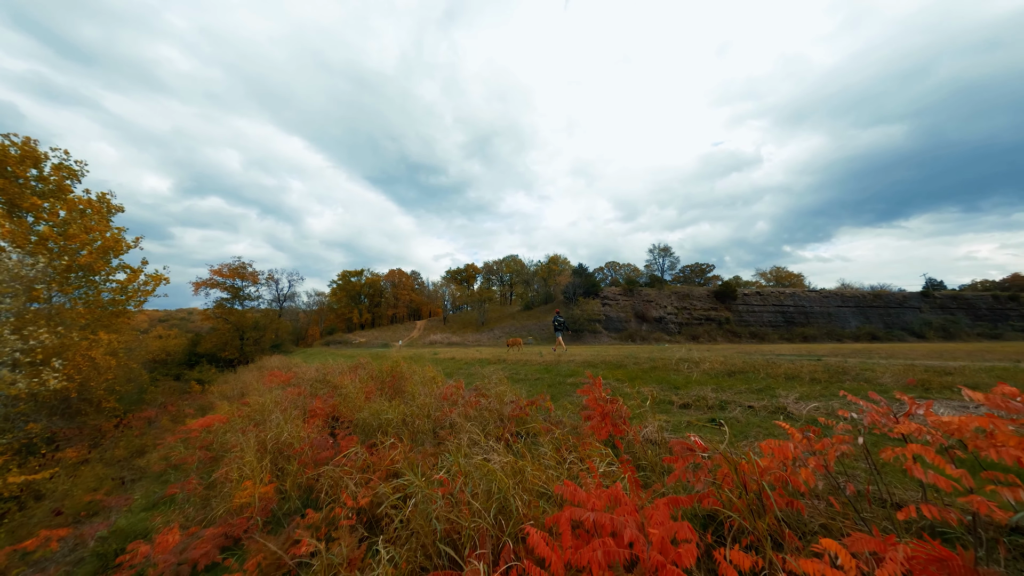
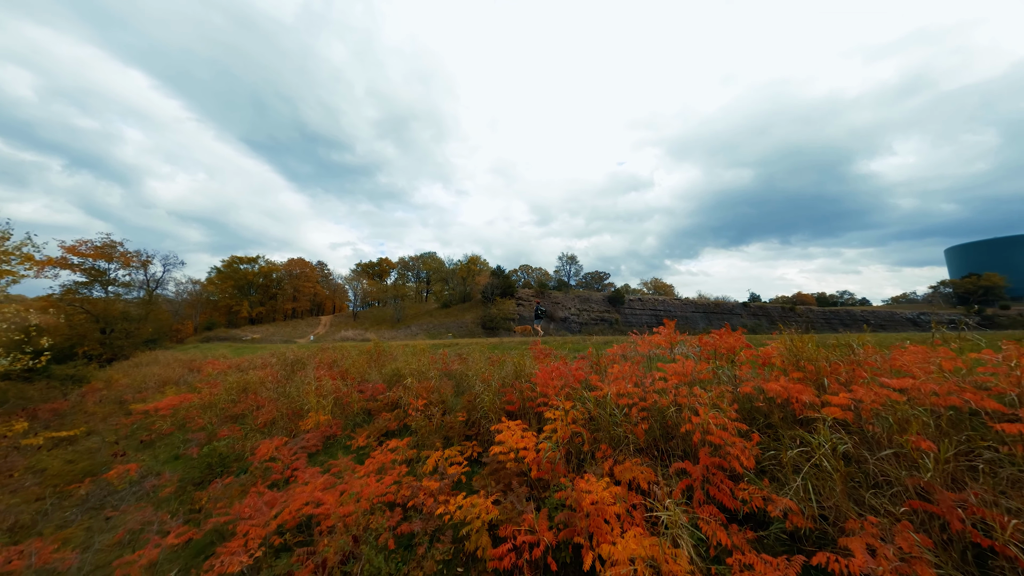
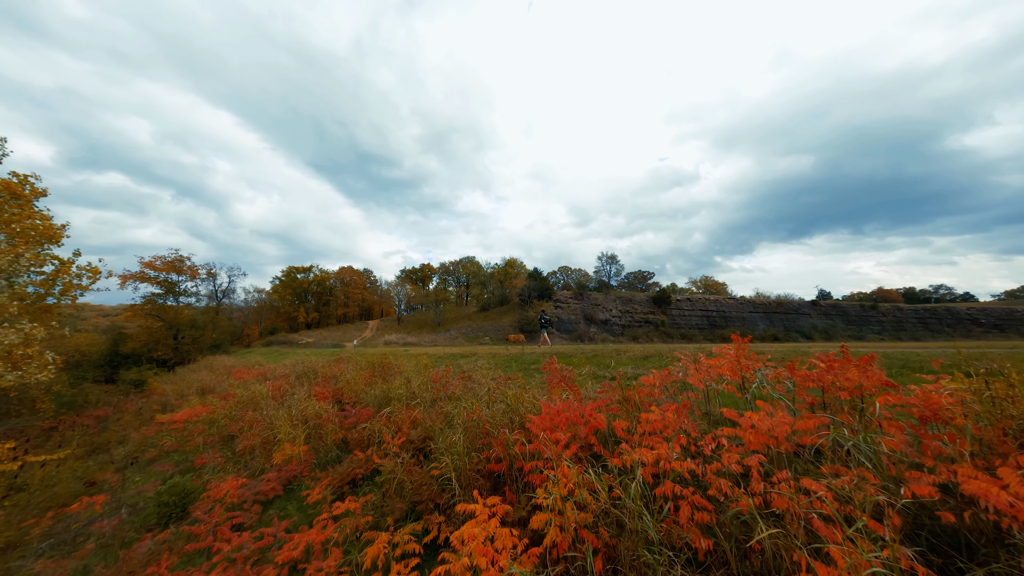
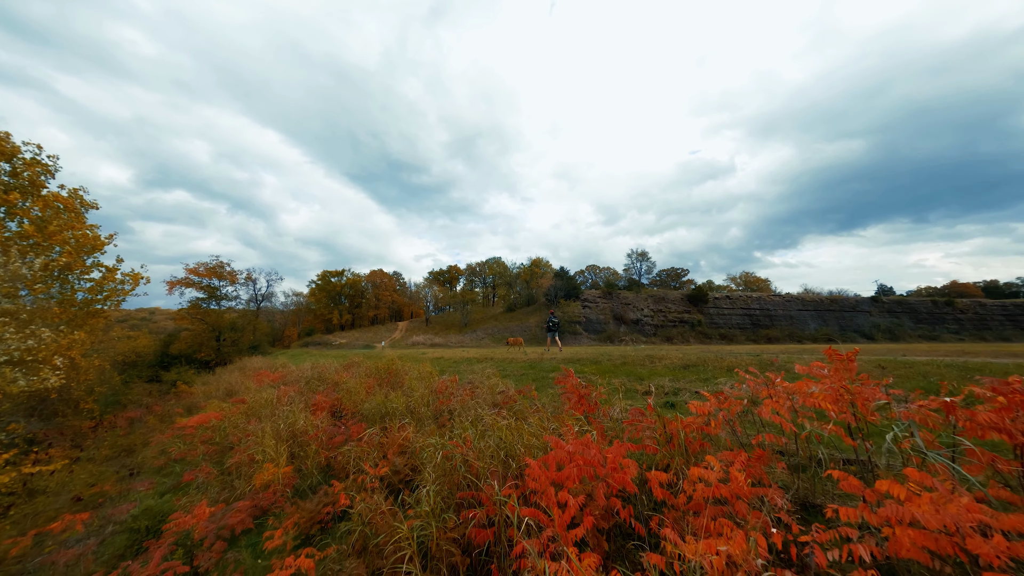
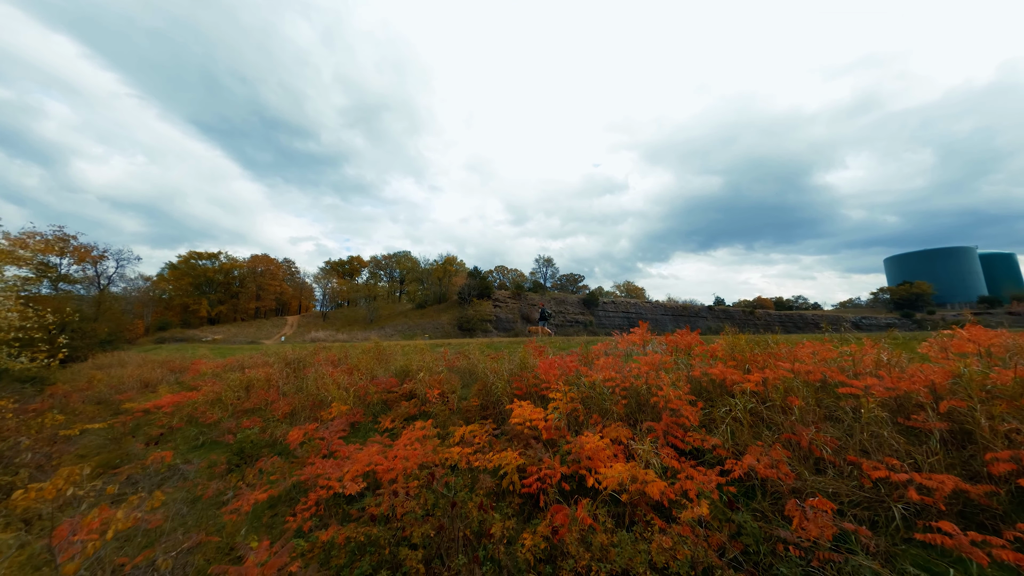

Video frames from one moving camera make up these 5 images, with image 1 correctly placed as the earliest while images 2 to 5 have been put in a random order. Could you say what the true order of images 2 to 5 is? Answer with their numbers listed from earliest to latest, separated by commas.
4, 3, 2, 5
